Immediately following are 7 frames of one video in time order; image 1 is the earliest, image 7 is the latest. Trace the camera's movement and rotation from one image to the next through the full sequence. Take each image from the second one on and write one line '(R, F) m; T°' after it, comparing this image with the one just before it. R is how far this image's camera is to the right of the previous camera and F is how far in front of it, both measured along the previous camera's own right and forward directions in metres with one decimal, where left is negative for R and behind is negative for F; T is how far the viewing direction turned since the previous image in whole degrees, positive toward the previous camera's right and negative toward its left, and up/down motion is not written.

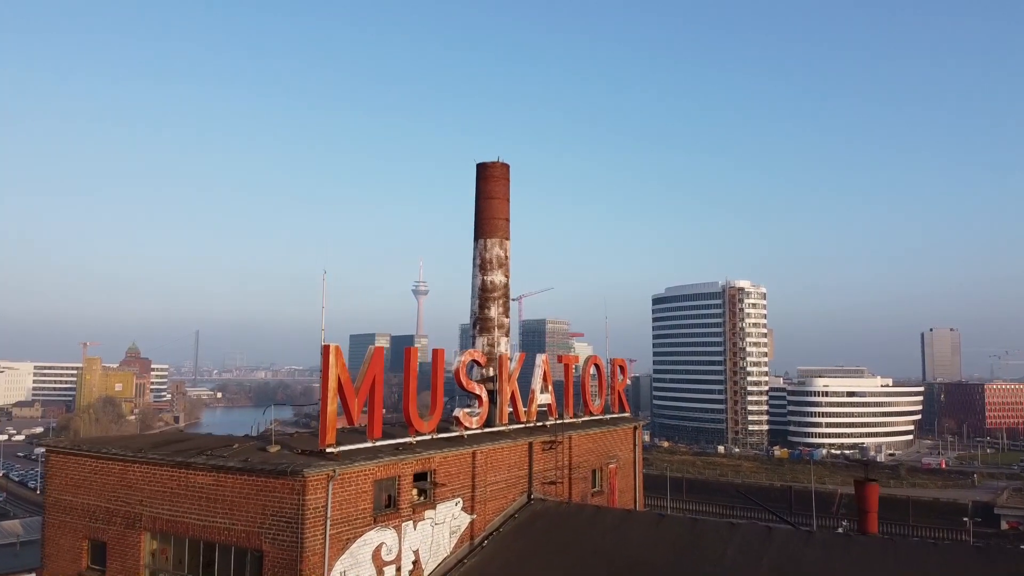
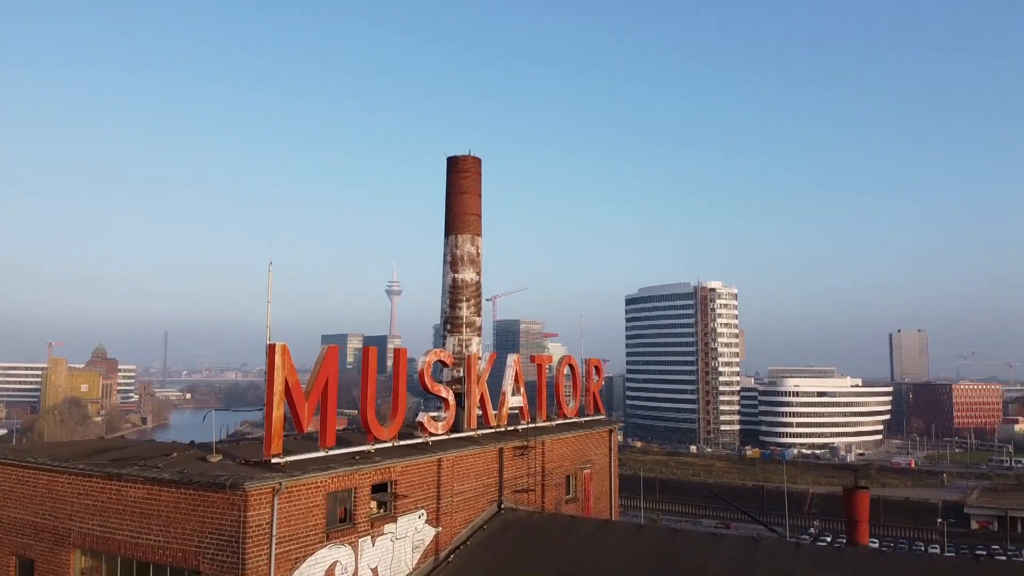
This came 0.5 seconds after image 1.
(+0.1, +1.1) m; +2°
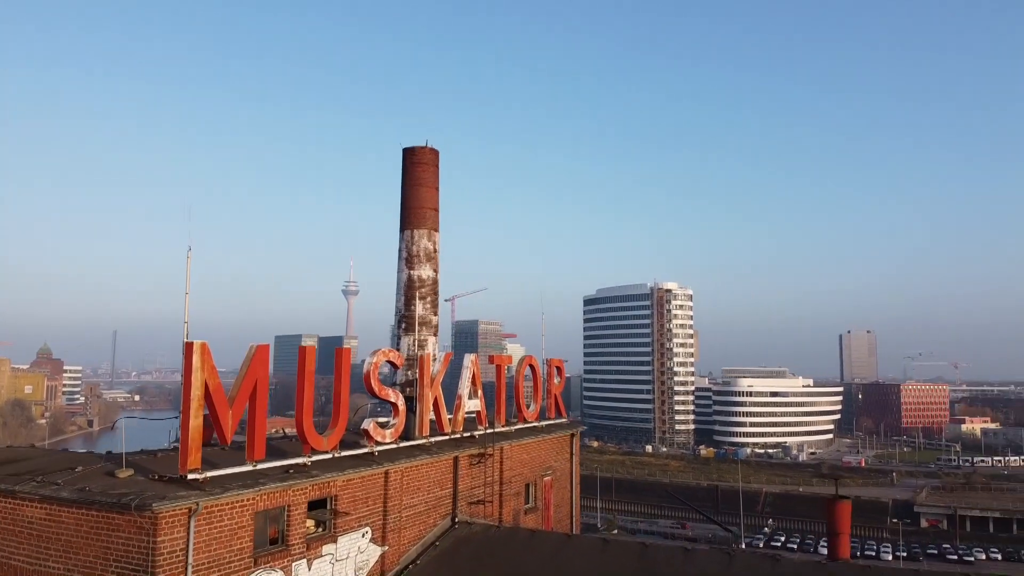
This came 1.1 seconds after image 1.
(+0.1, +1.2) m; +3°
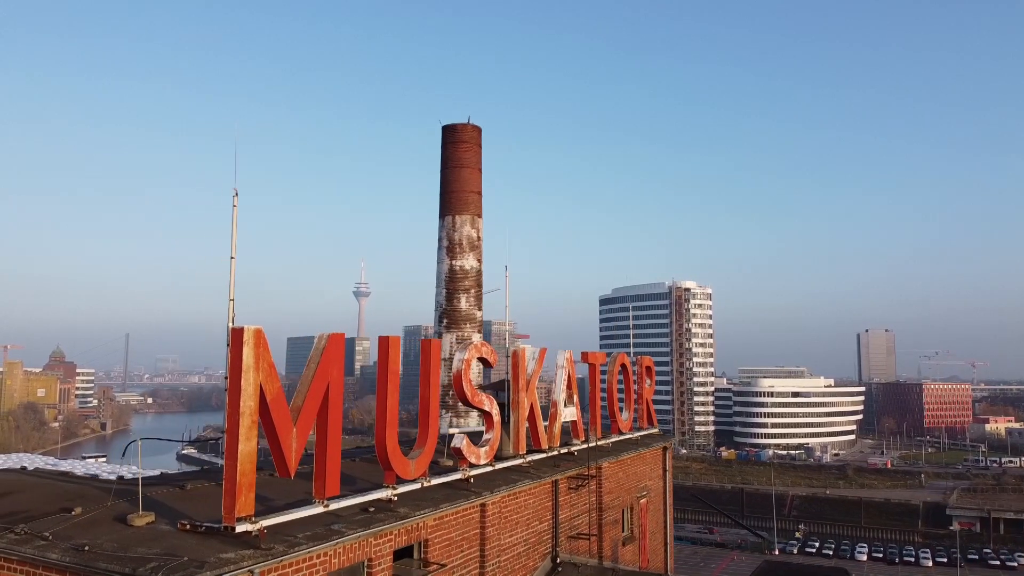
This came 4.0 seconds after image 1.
(-1.8, +3.2) m; -1°
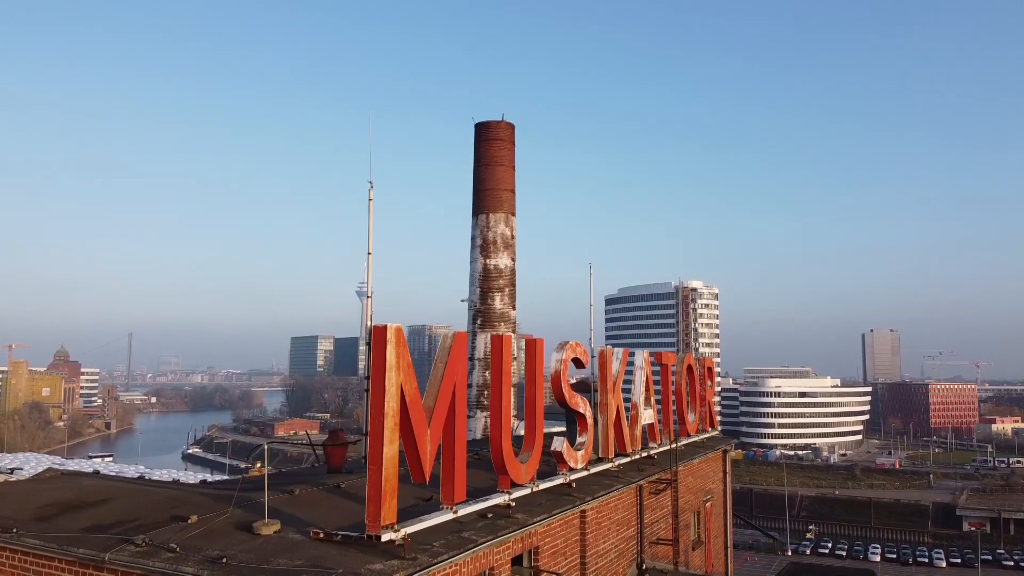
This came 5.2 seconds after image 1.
(-1.4, +0.3) m; 0°
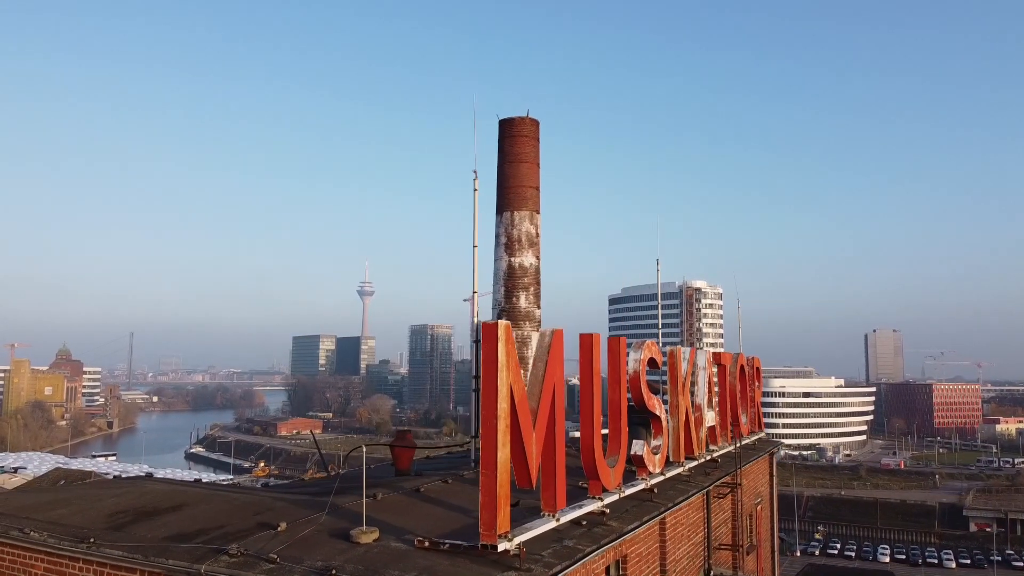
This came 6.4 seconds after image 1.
(-1.0, +0.4) m; 0°
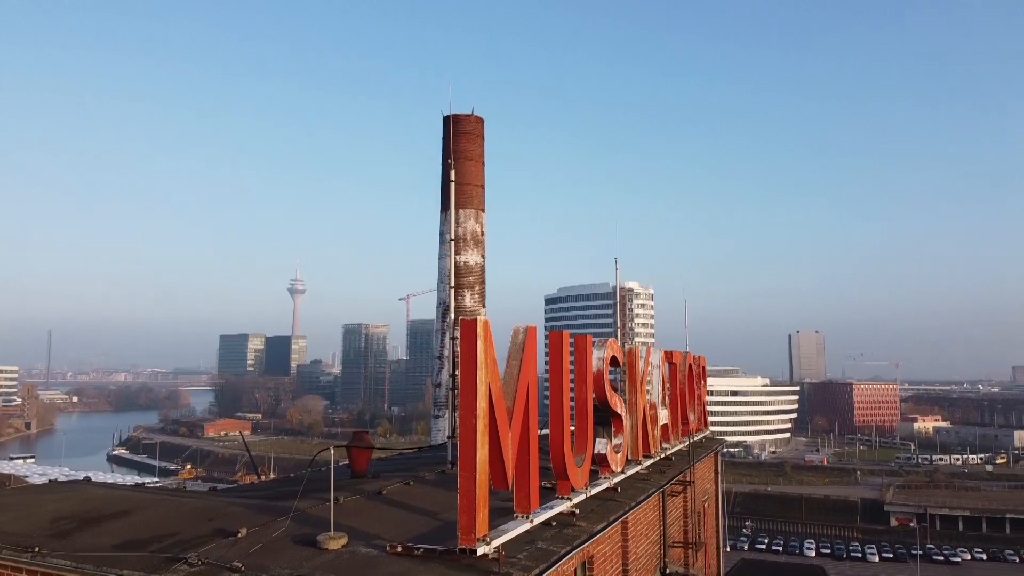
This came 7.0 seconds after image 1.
(-0.4, +0.1) m; +5°
